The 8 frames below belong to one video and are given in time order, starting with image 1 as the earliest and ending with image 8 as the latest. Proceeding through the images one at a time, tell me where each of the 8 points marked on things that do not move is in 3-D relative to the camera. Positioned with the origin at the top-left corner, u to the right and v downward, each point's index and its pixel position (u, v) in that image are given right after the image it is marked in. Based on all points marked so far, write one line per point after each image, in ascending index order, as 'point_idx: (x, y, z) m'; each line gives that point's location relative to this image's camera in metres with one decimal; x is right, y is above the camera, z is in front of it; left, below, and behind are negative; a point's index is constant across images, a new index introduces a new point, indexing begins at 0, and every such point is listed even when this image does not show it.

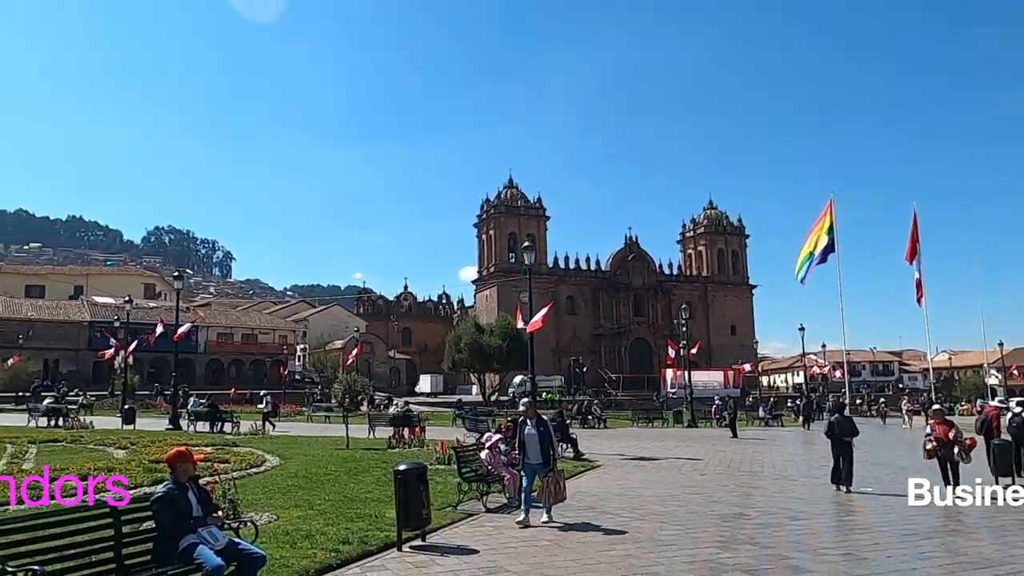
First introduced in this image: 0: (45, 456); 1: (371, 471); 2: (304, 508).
0: (-10.6, -3.9, +17.4) m
1: (-2.8, -3.6, +15.0) m
2: (-2.9, -3.1, +10.6) m
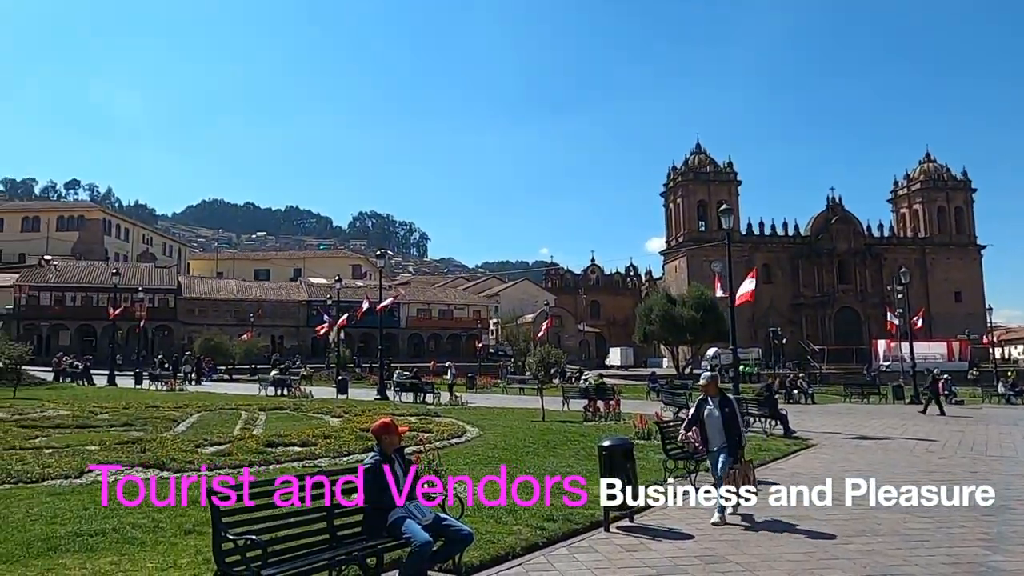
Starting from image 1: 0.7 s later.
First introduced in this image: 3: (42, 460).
0: (-5.9, -3.4, +18.9) m
1: (+1.1, -3.0, +14.7) m
2: (-0.1, -2.6, +10.4) m
3: (-7.5, -2.7, +12.0) m
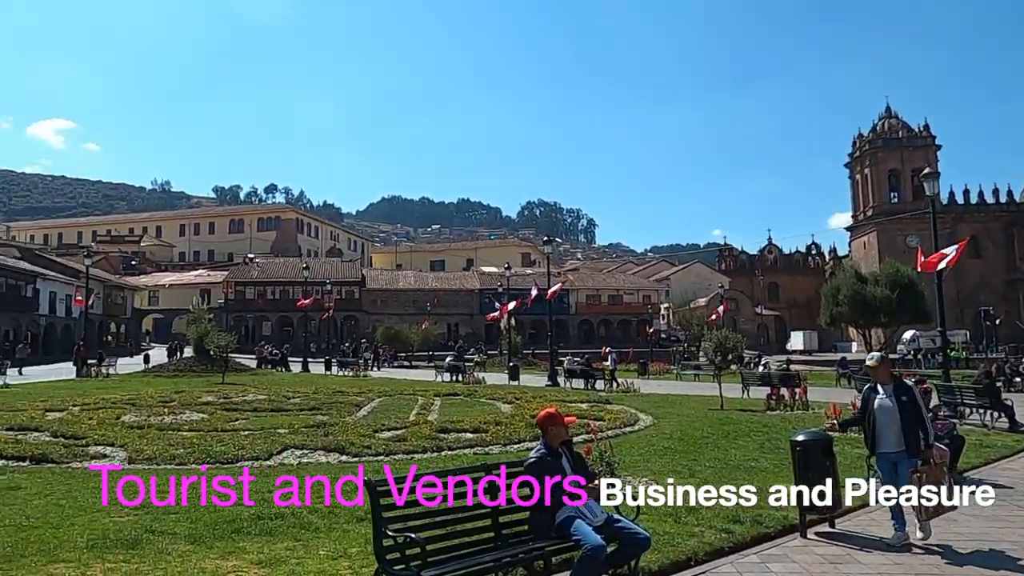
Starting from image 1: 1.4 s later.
0: (-1.6, -3.1, +19.2) m
1: (+4.3, -2.7, +13.6) m
2: (+2.2, -2.4, +9.7) m
3: (-4.6, -2.6, +12.8) m
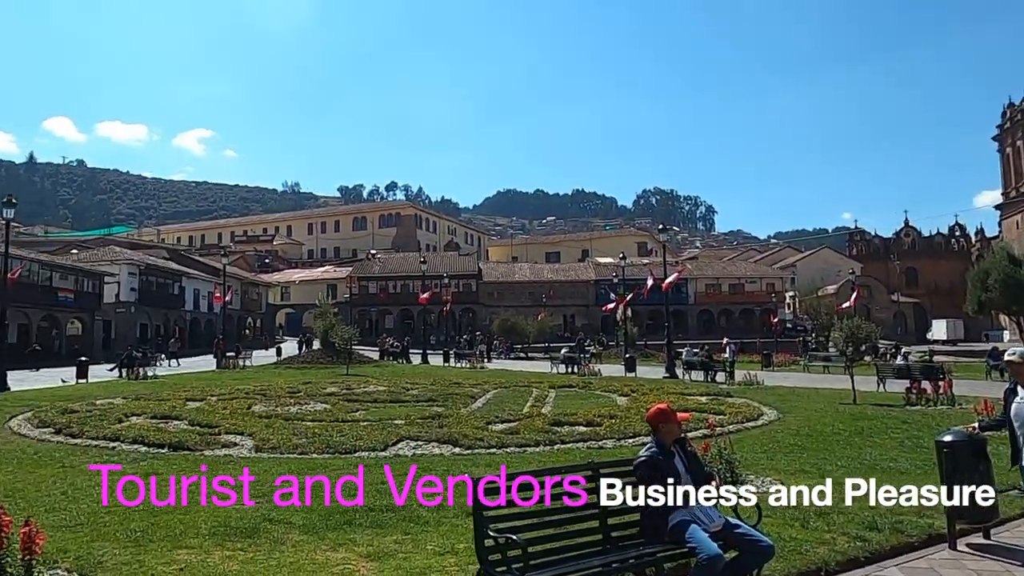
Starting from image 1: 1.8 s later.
0: (+1.3, -2.8, +19.0) m
1: (+6.3, -2.4, +12.6) m
2: (+3.6, -2.2, +9.0) m
3: (-2.7, -2.5, +13.2) m
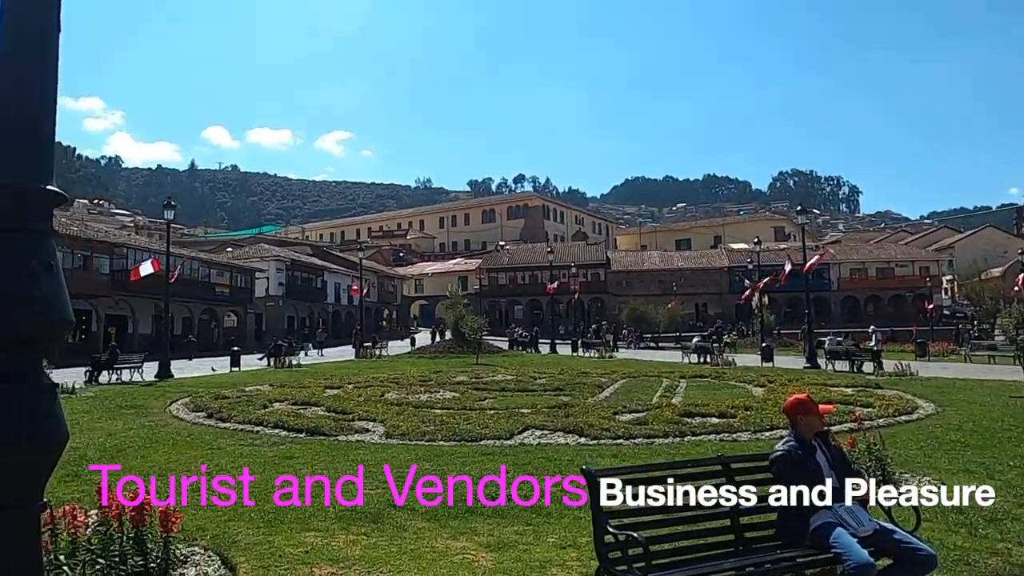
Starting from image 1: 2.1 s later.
0: (+4.4, -2.5, +18.3) m
1: (+8.2, -2.1, +11.1) m
2: (+4.9, -2.0, +8.0) m
3: (-0.5, -2.3, +13.2) m
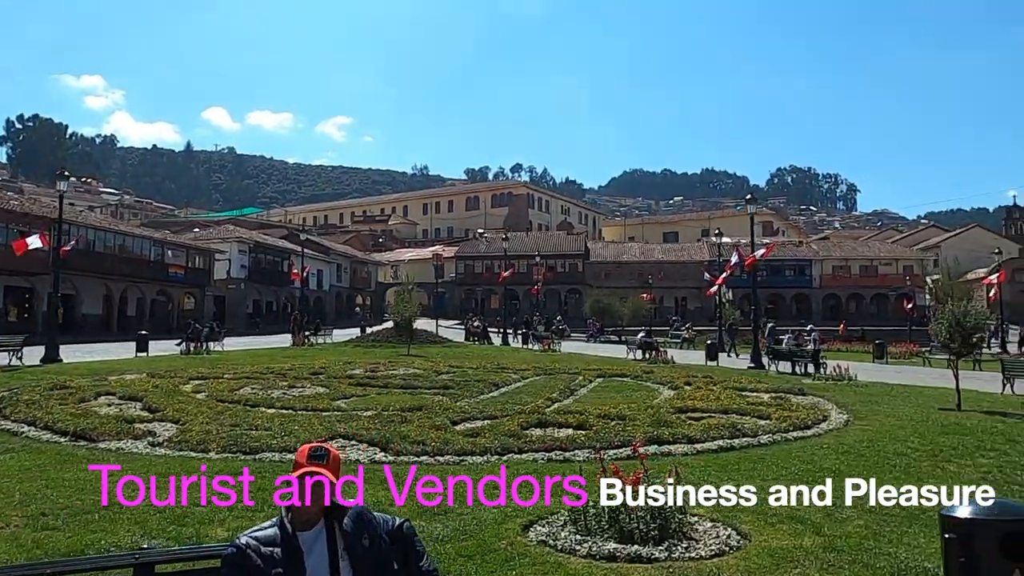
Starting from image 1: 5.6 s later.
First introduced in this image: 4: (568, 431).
0: (+1.7, -2.3, +16.4) m
1: (+5.6, -2.1, +9.2) m
2: (+2.4, -1.9, +6.1) m
3: (-3.1, -2.0, +11.3) m
4: (+0.8, -2.0, +10.7) m
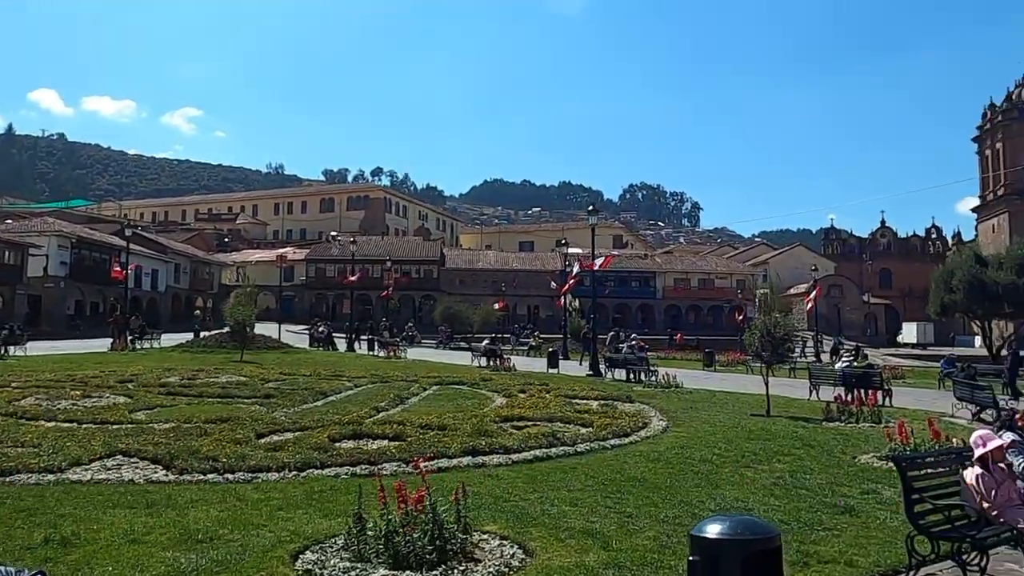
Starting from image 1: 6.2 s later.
0: (-1.9, -2.4, +15.9) m
1: (+3.3, -2.2, +9.6) m
2: (+0.6, -2.0, +5.9) m
3: (-5.7, -2.0, +10.0) m
4: (-1.7, -2.1, +10.2) m
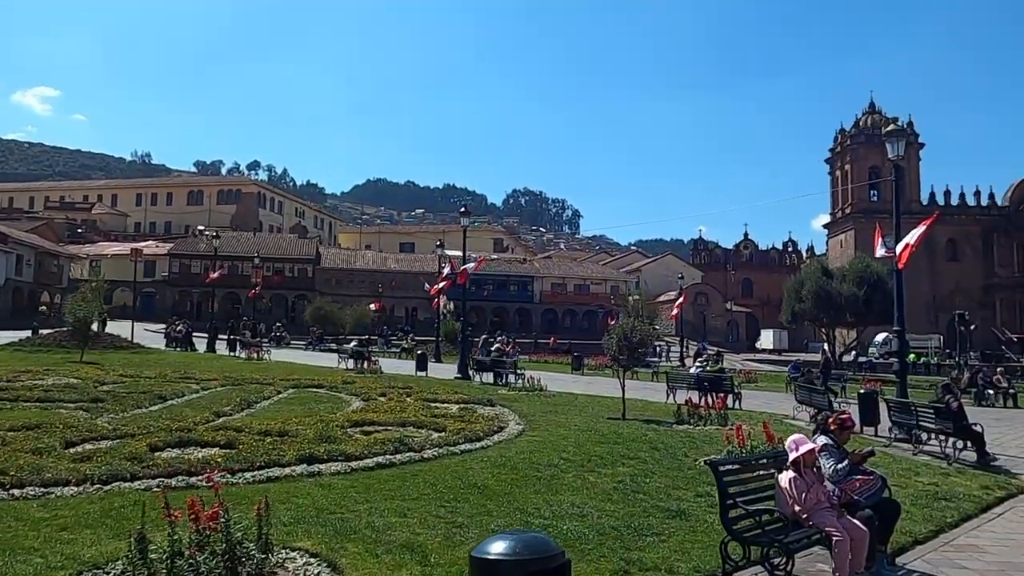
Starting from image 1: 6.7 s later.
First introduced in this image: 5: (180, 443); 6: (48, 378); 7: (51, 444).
0: (-4.8, -2.3, +15.1) m
1: (+1.3, -2.3, +9.6) m
2: (-0.7, -2.0, +5.6) m
3: (-7.6, -1.9, +8.6) m
4: (-3.7, -2.0, +9.4) m
5: (-4.2, -2.0, +10.0) m
6: (-11.3, -2.2, +18.7) m
7: (-5.6, -1.9, +9.5) m
